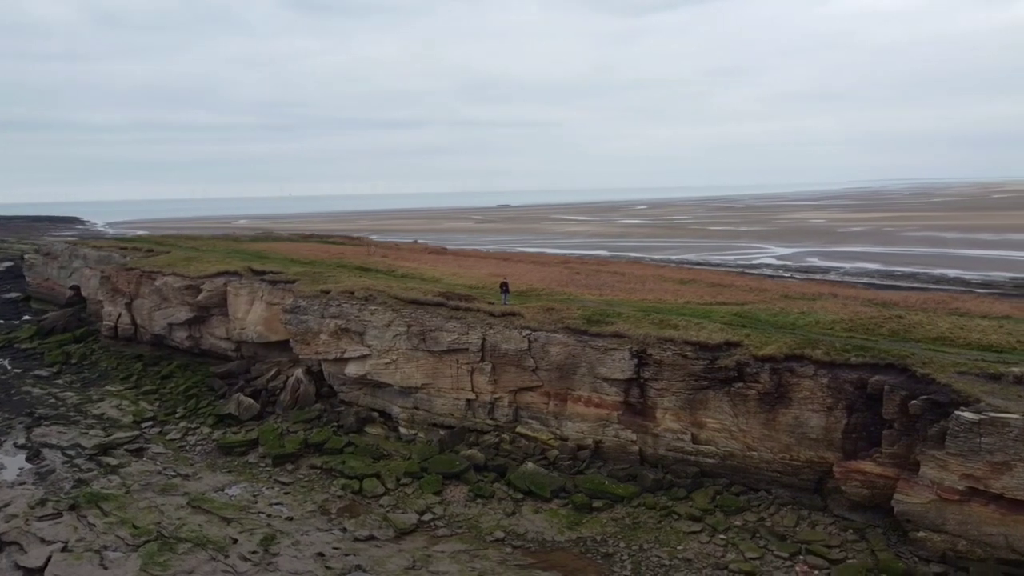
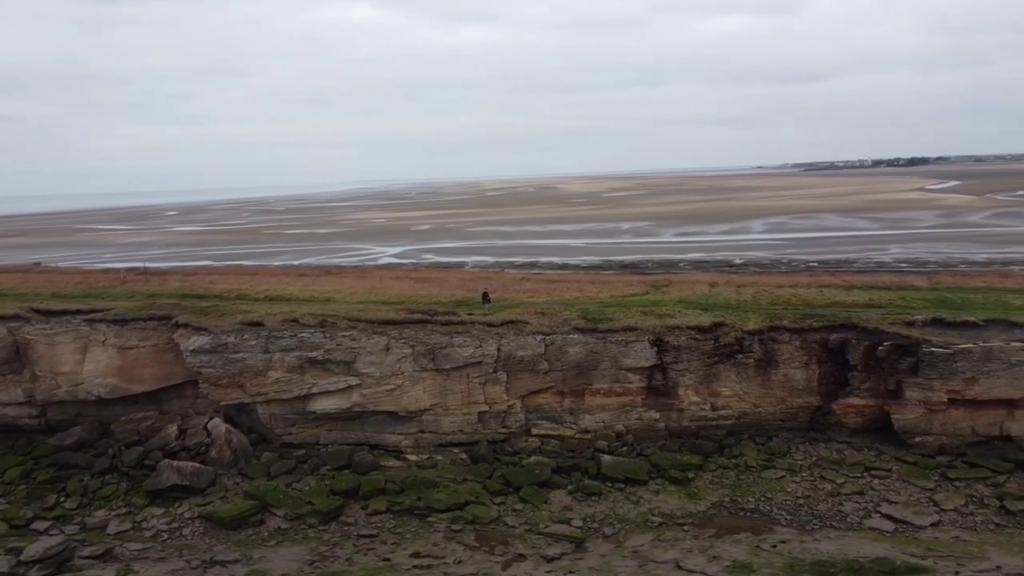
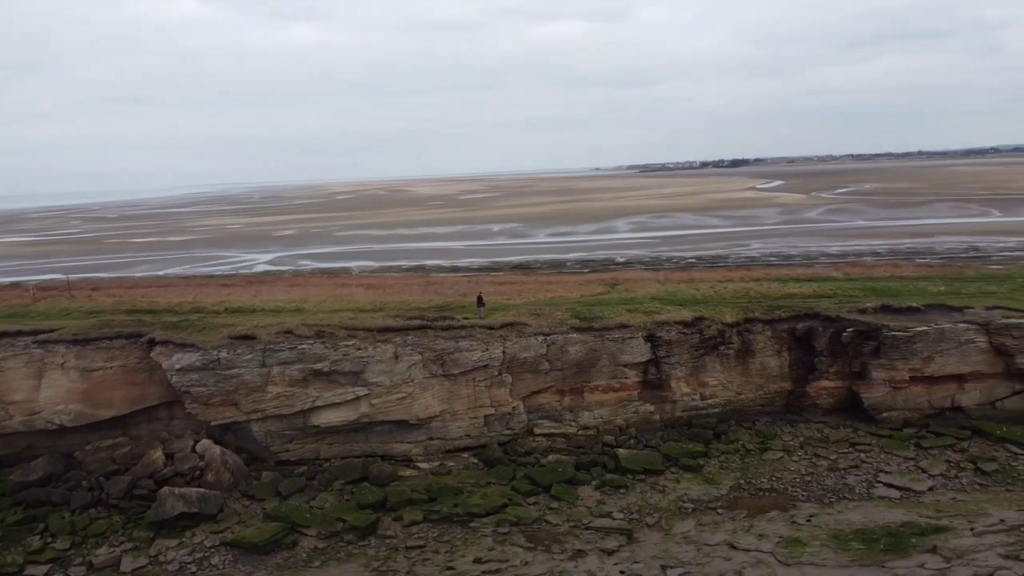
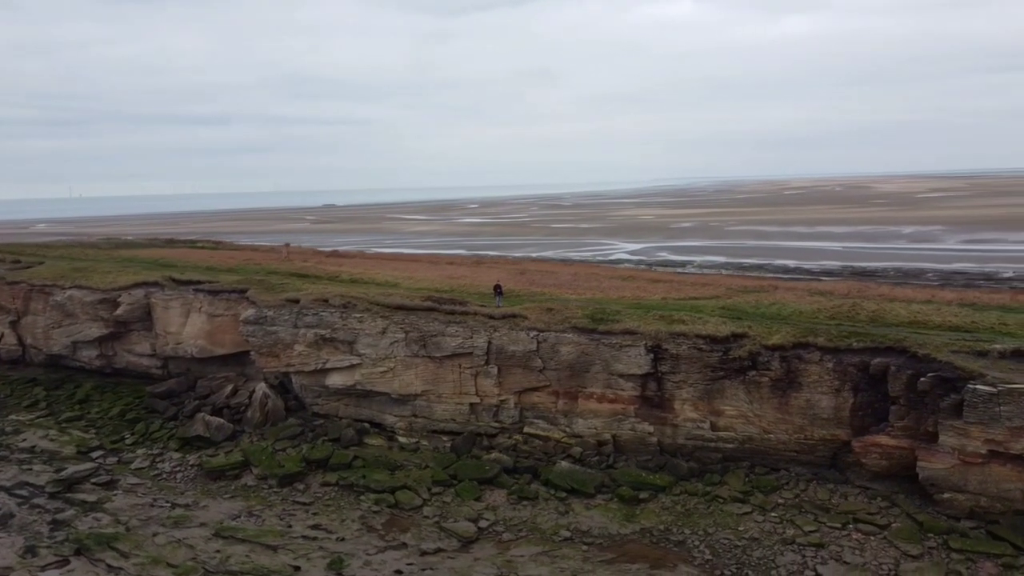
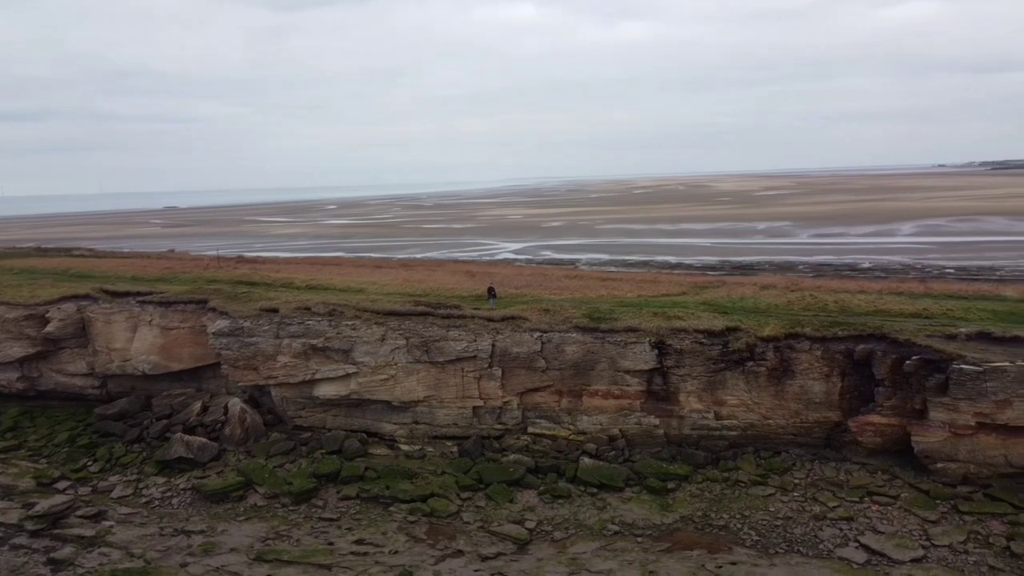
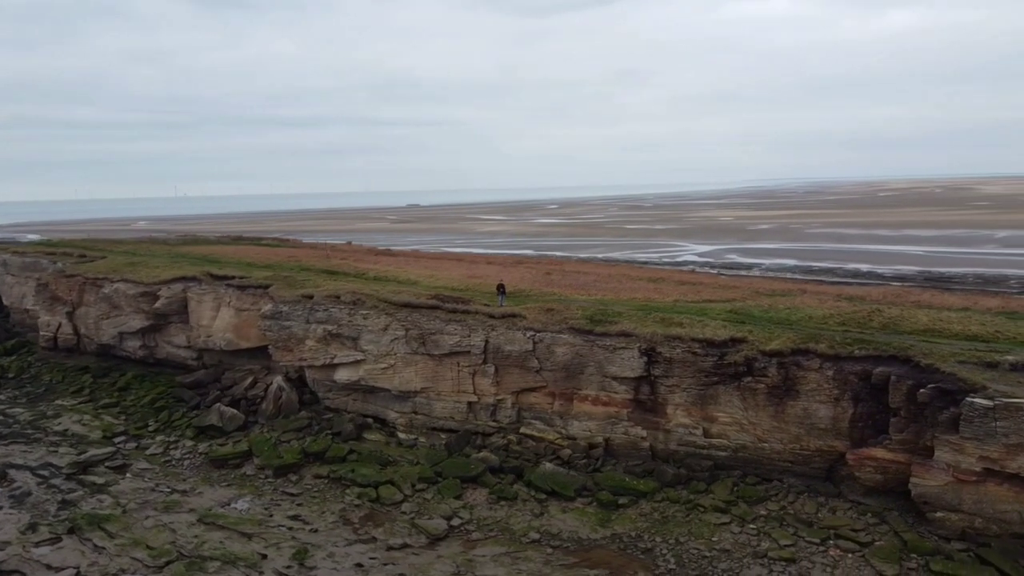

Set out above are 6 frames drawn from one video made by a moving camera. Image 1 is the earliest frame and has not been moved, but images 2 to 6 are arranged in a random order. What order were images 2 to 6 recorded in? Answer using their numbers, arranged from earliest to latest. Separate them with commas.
6, 4, 5, 2, 3
